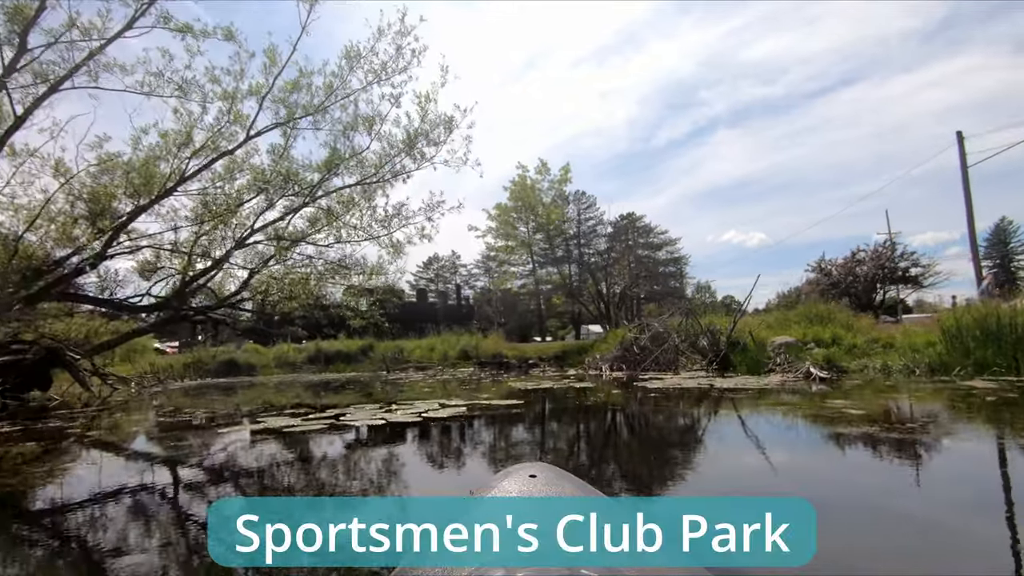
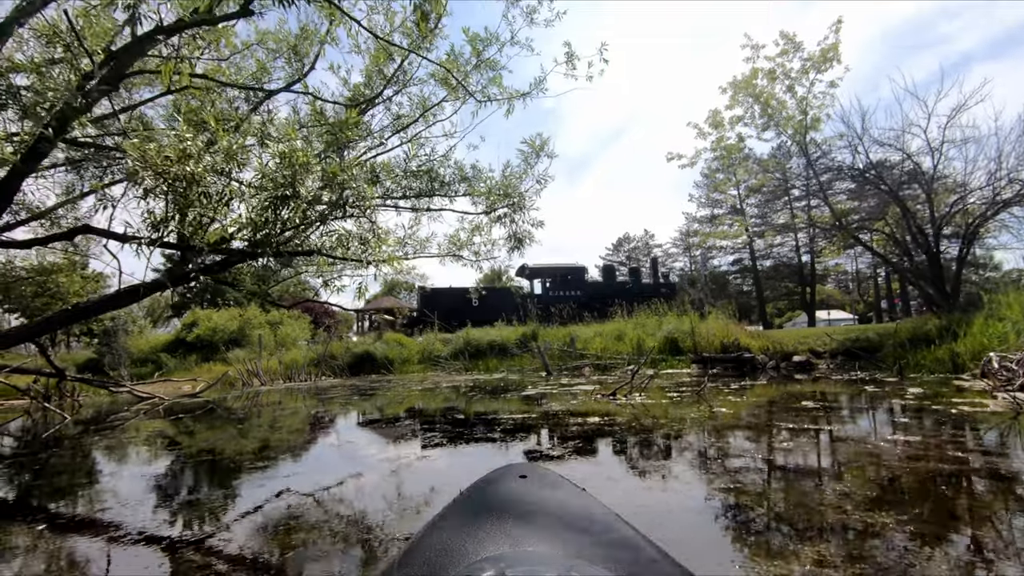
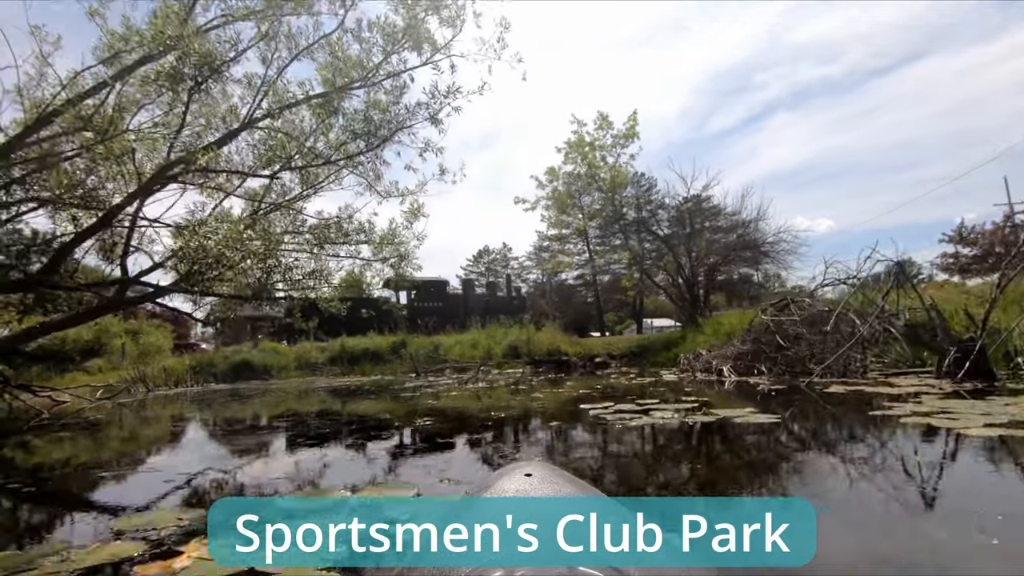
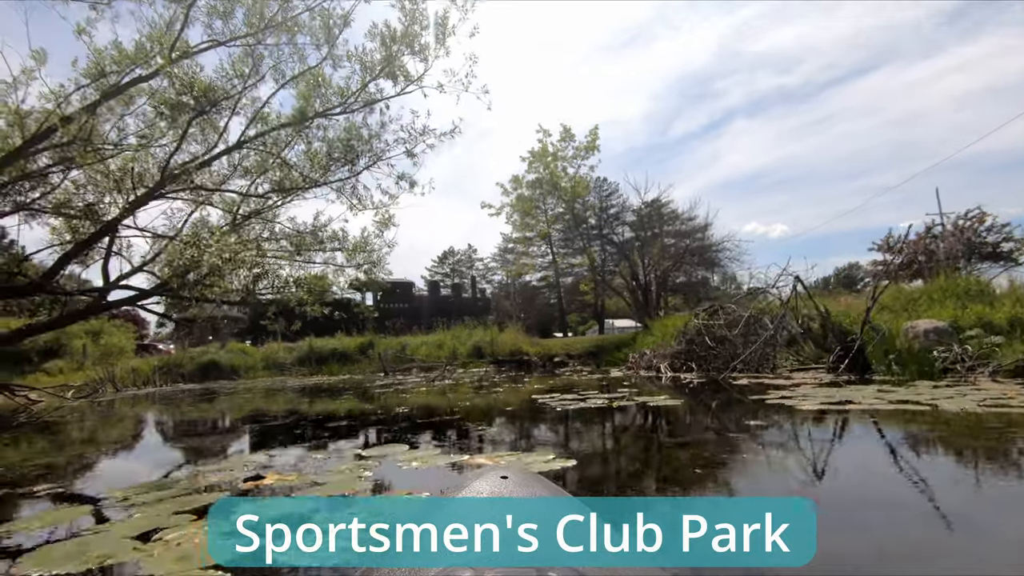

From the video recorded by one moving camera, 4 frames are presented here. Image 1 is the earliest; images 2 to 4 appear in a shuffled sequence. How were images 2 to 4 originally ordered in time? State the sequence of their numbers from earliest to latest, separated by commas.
4, 3, 2
